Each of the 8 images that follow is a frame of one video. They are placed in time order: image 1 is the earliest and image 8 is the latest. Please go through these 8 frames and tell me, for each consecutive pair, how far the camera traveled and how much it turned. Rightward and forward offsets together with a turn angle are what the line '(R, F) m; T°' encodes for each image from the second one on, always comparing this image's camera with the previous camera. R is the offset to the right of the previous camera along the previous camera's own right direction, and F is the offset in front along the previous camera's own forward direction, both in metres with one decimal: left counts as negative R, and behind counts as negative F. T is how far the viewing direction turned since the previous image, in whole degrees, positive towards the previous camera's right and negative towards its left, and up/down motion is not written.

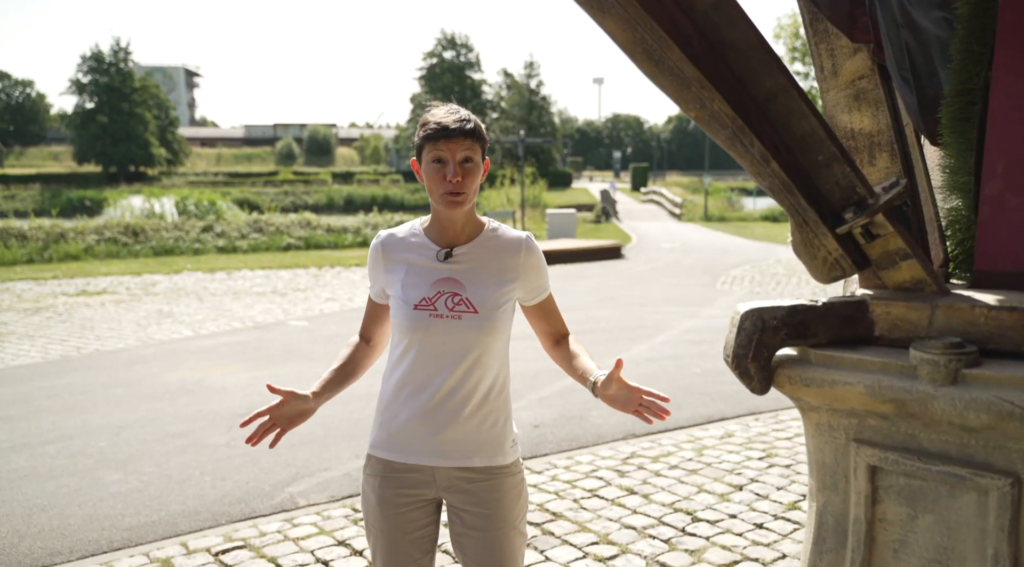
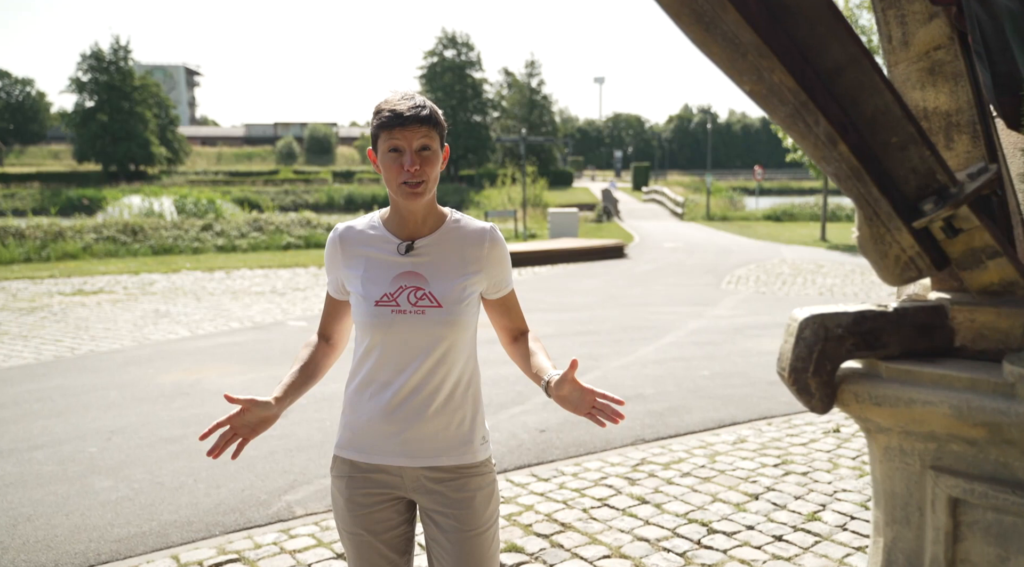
(0.0, +0.2) m; 0°
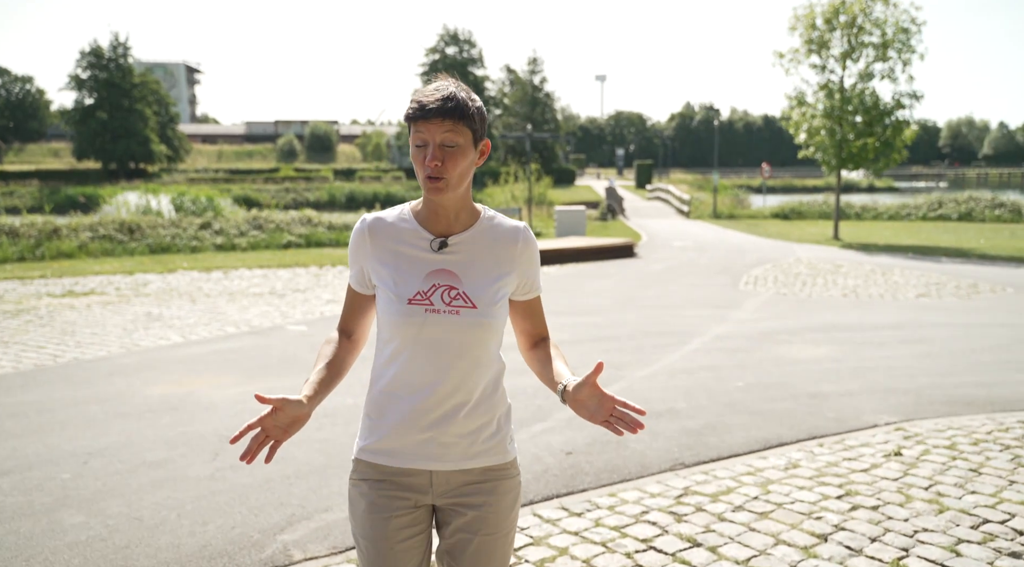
(-0.2, +0.6) m; 0°
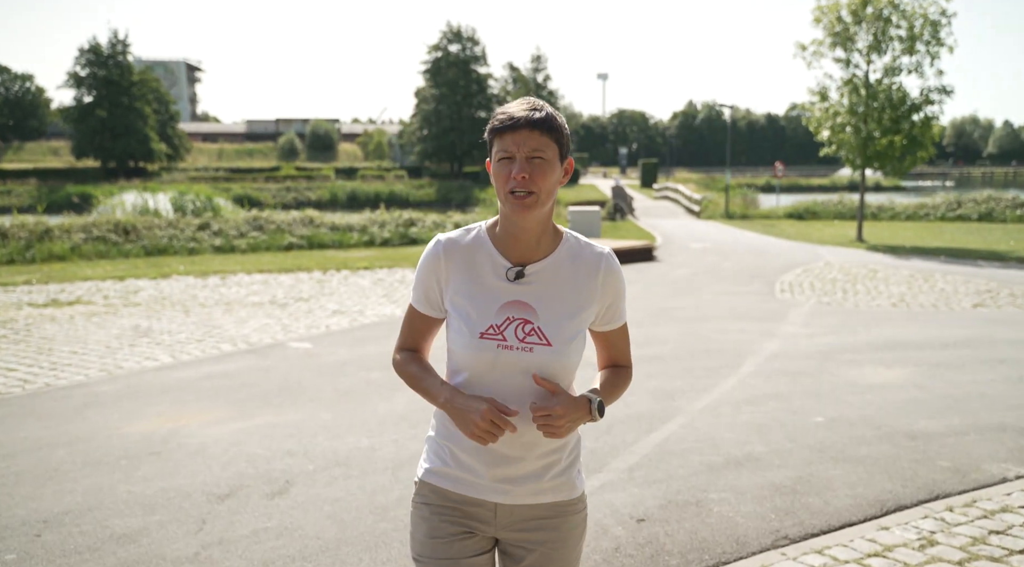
(-0.4, +1.1) m; 0°
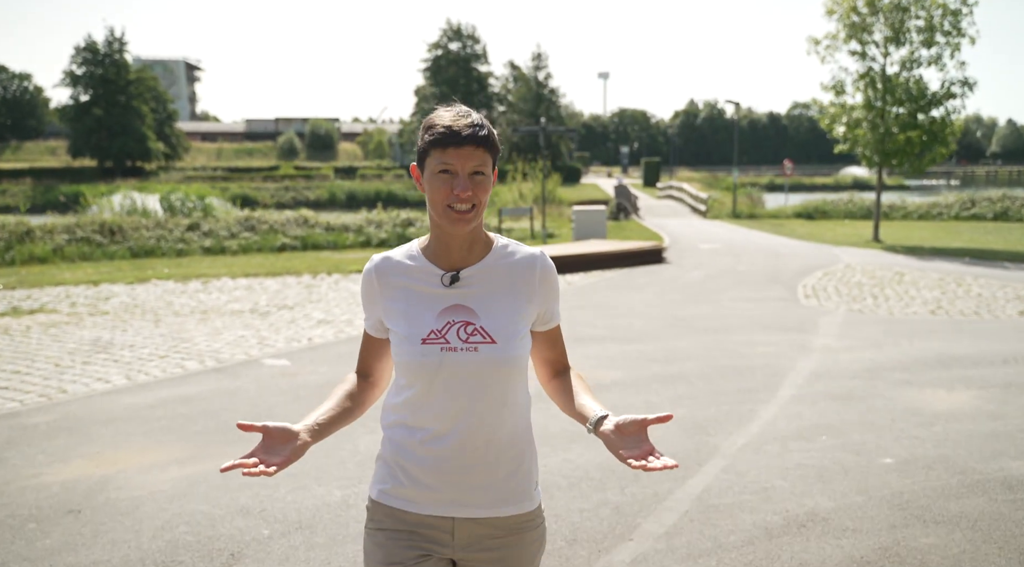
(0.0, +1.1) m; 0°
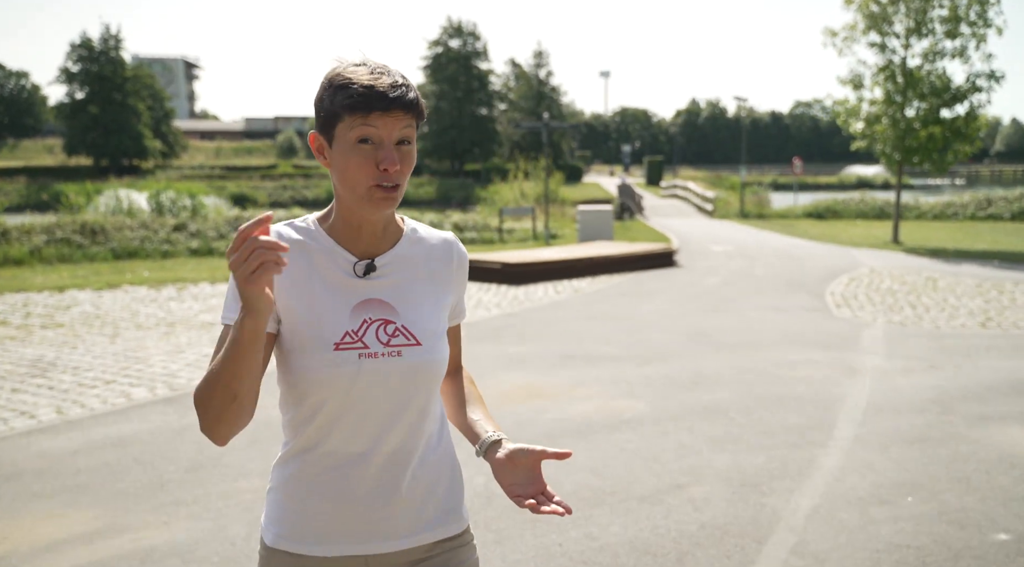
(0.0, +1.2) m; 0°
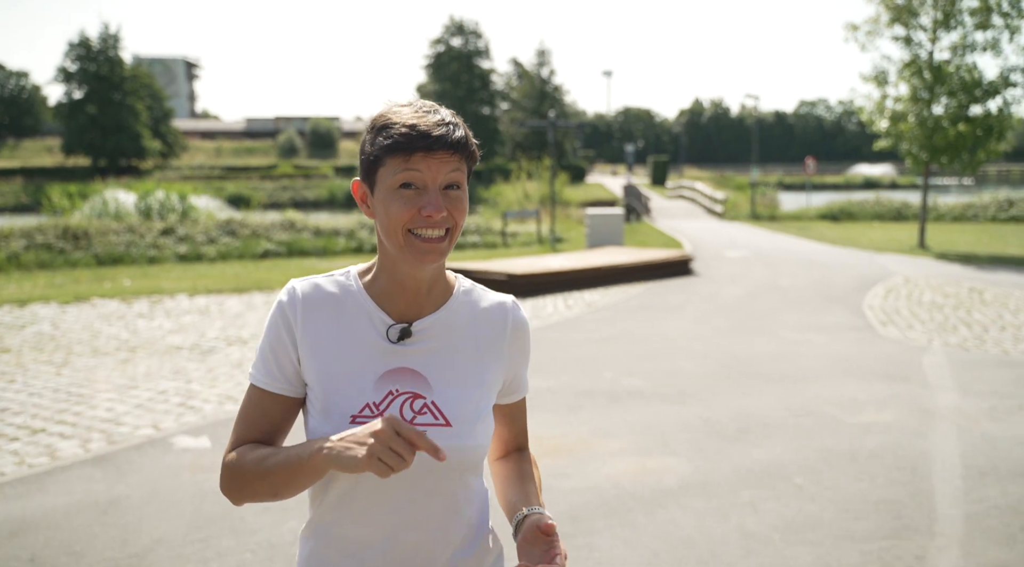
(-0.1, +1.3) m; 0°
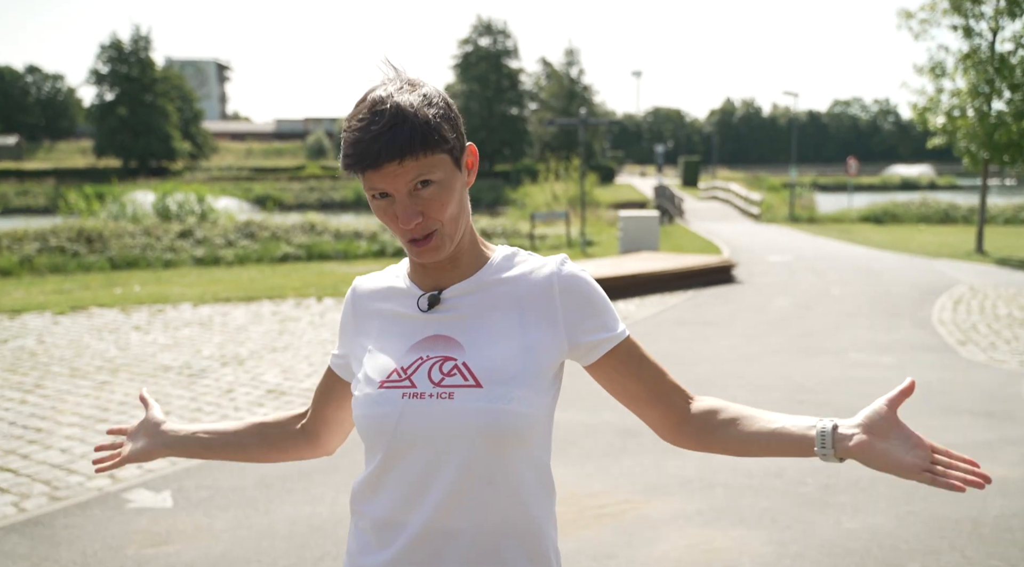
(0.0, +1.1) m; -2°
